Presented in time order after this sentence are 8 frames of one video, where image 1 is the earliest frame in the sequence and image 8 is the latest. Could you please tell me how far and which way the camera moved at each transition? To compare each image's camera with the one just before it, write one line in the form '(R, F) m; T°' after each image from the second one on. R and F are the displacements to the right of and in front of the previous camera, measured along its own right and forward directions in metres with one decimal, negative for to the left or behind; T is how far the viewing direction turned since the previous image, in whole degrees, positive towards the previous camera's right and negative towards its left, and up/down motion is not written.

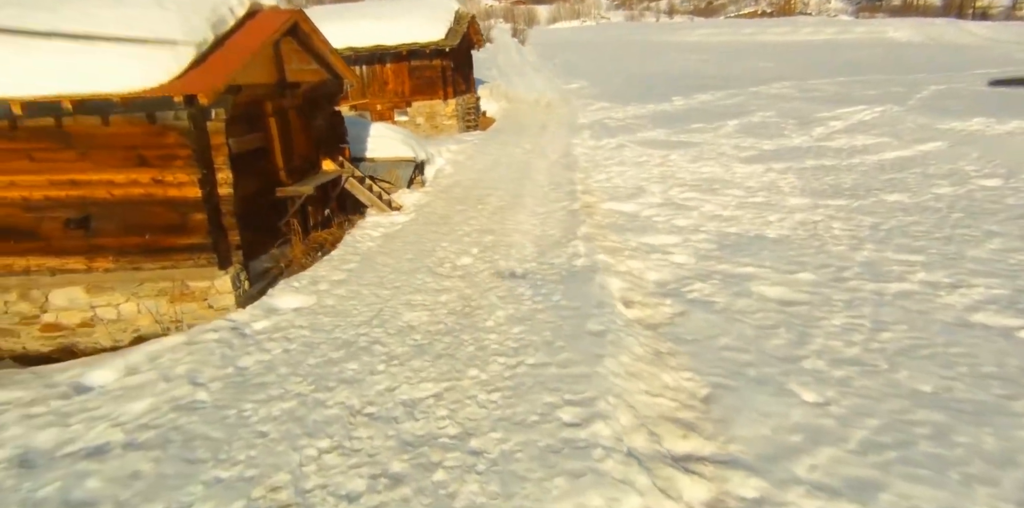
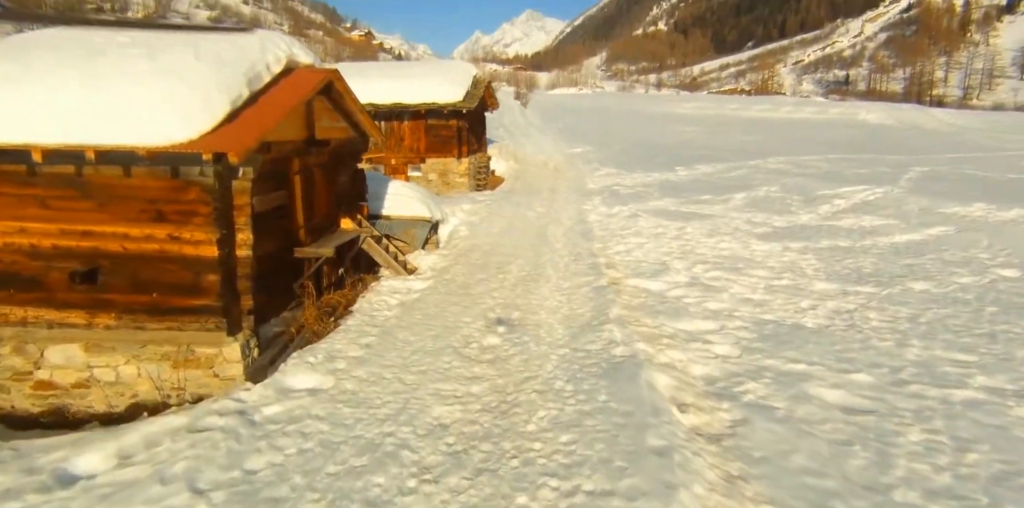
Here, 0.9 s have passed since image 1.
(-0.6, +0.6) m; +1°
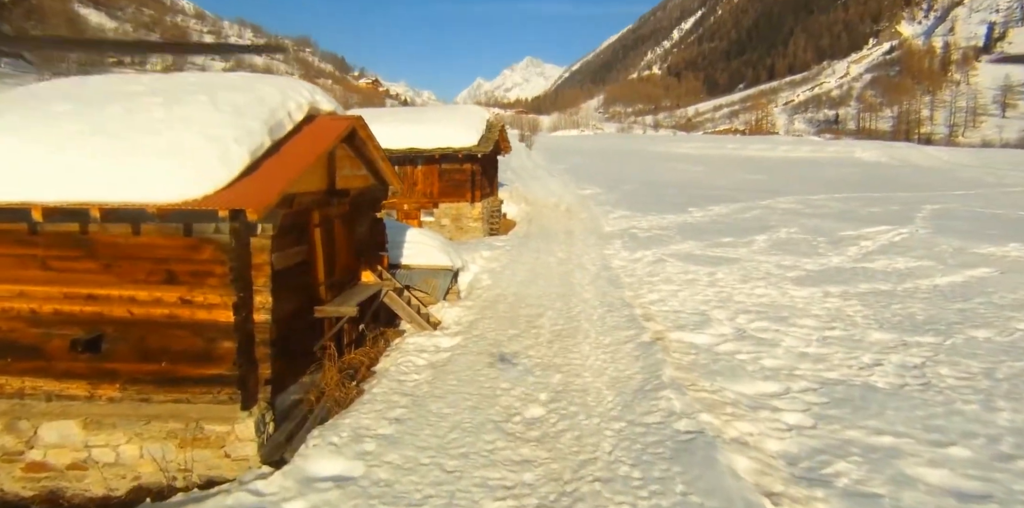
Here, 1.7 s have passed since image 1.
(-0.4, +0.6) m; 0°
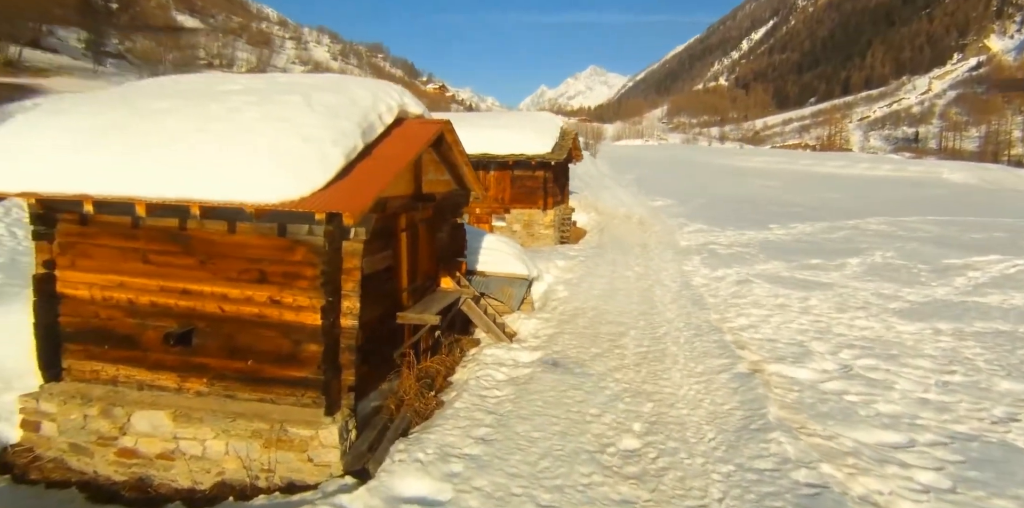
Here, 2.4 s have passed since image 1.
(-0.5, +0.4) m; -6°
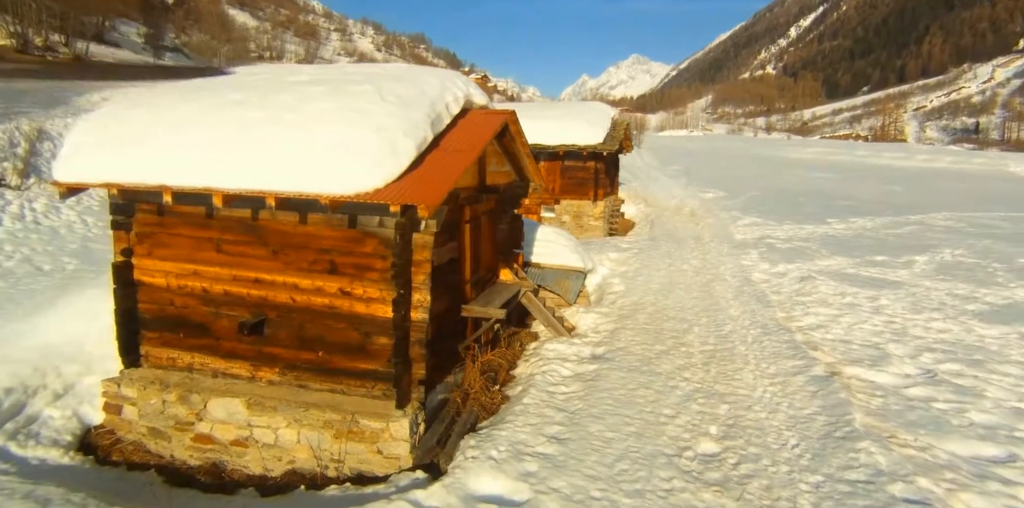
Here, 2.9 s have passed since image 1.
(-0.4, +0.1) m; -4°
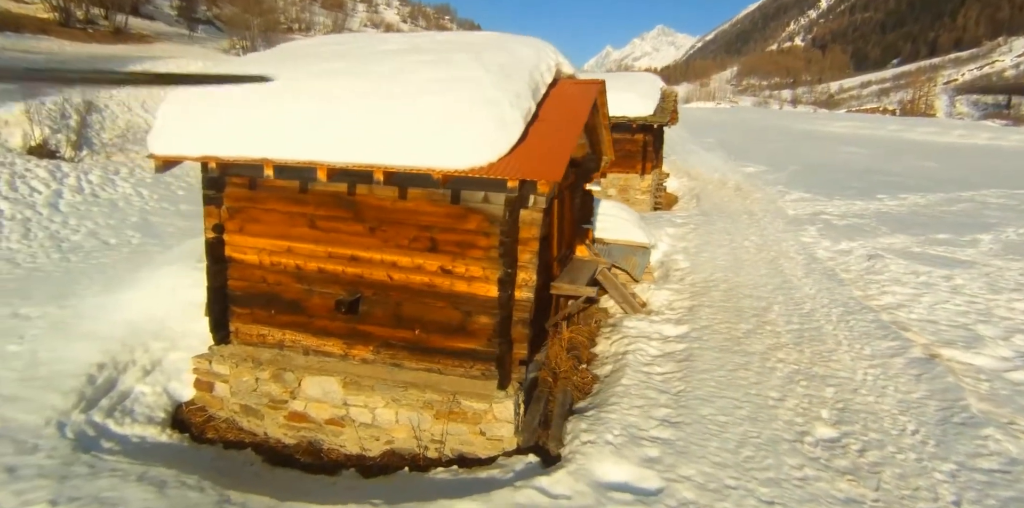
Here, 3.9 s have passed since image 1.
(-0.9, +0.2) m; -2°
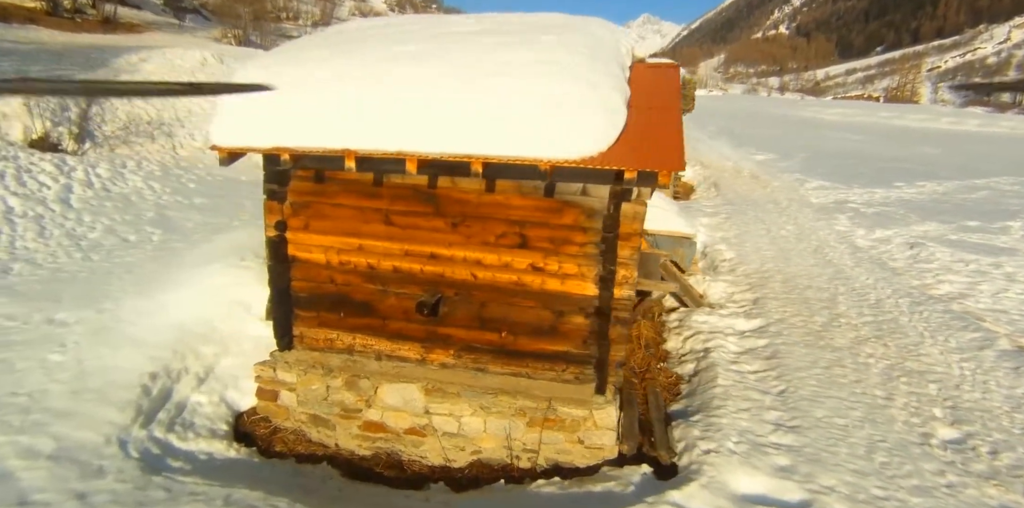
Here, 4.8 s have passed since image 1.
(-1.1, +0.4) m; +1°
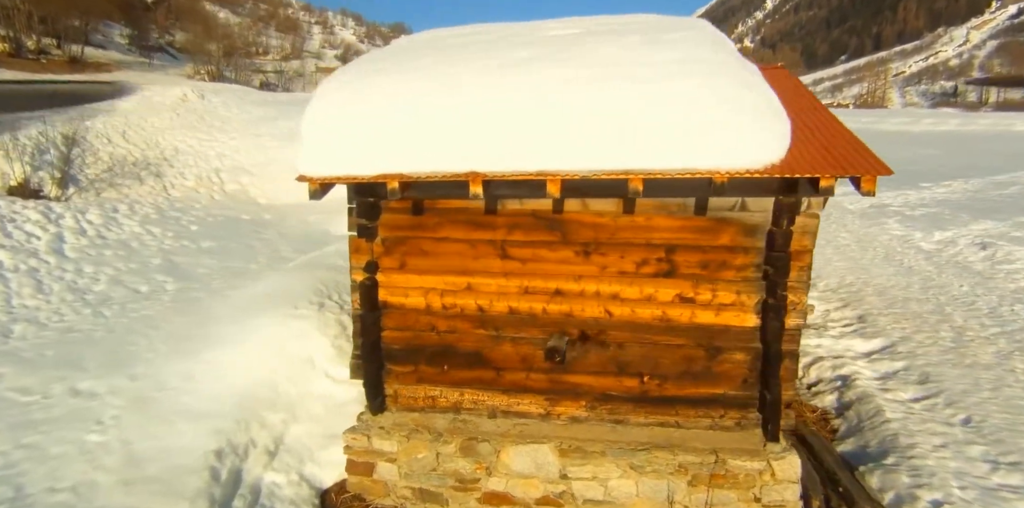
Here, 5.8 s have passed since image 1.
(-1.4, +0.9) m; +3°
